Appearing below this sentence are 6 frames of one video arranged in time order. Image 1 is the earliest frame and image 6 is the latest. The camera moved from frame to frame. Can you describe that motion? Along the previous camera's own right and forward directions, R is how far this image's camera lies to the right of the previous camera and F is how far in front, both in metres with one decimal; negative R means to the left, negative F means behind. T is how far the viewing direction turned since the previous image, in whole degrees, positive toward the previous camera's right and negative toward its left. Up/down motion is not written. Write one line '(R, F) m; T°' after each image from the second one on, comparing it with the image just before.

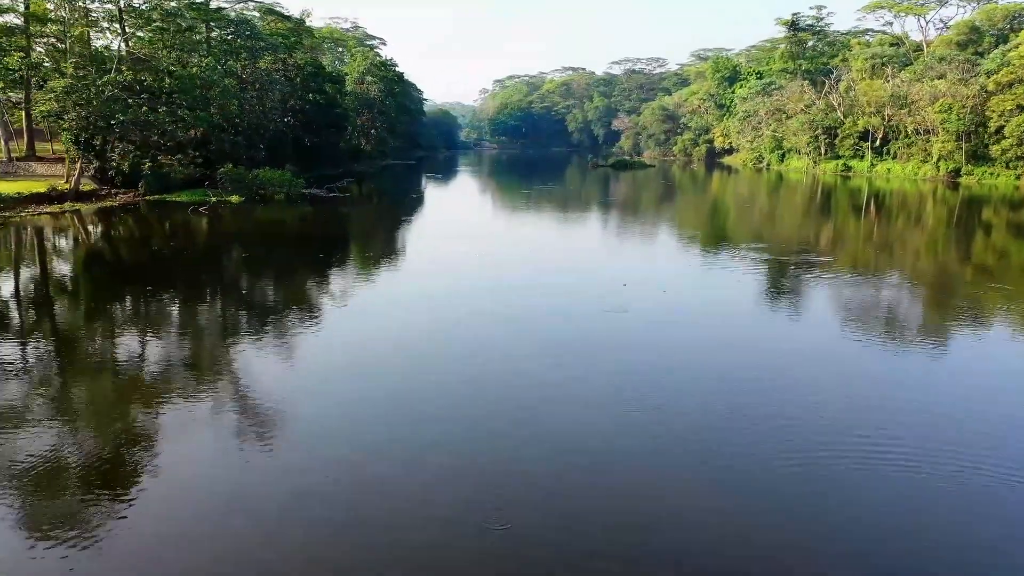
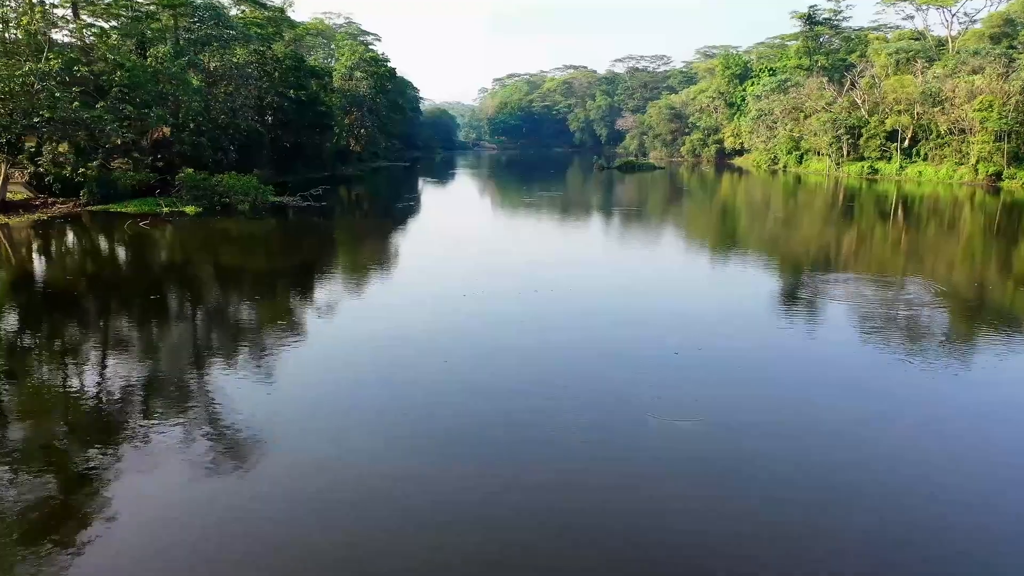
(0.0, +1.5) m; 0°
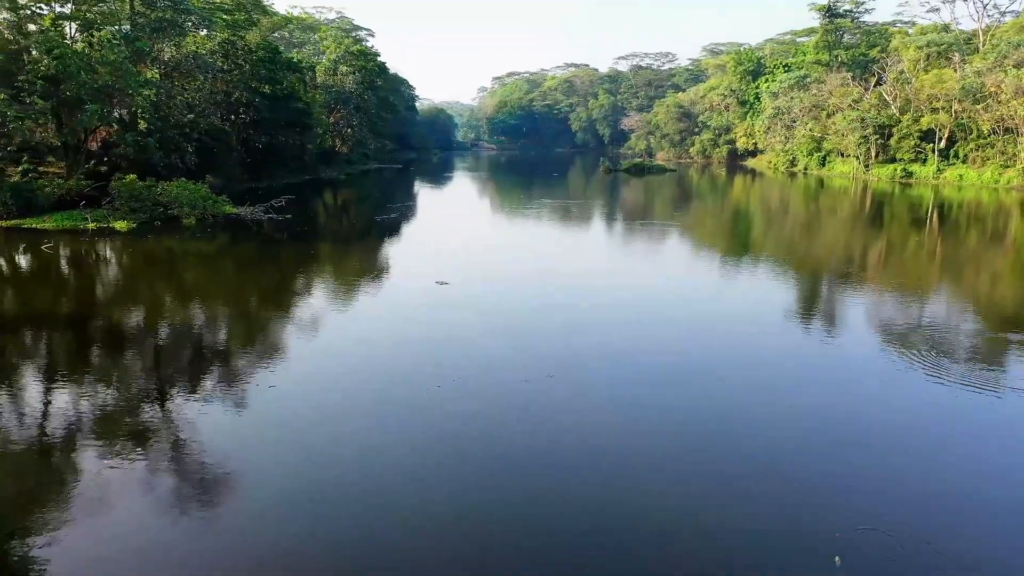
(0.0, +1.7) m; 0°
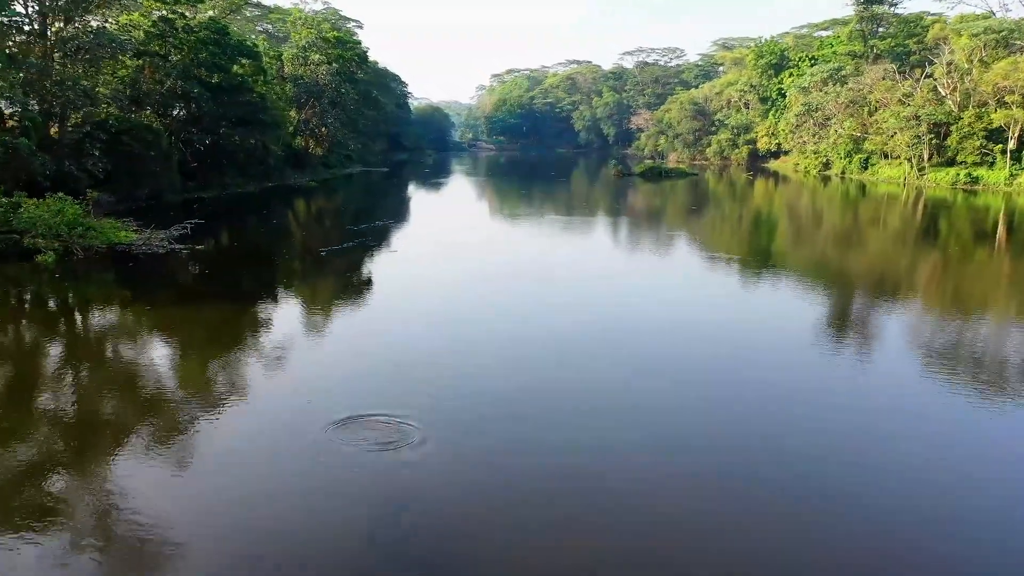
(0.0, +2.5) m; 0°
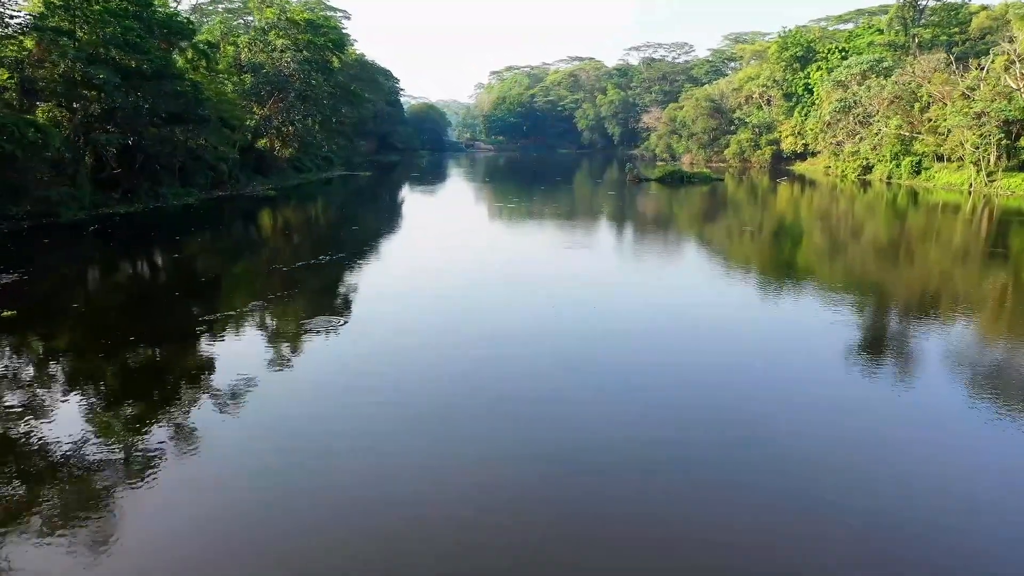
(0.0, +2.4) m; 0°
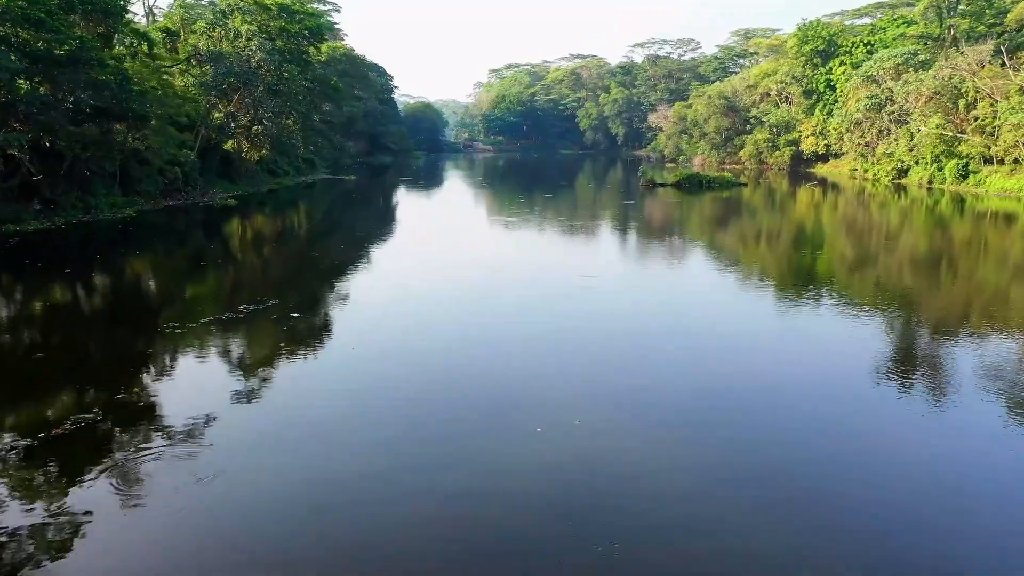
(0.0, +1.7) m; 0°
